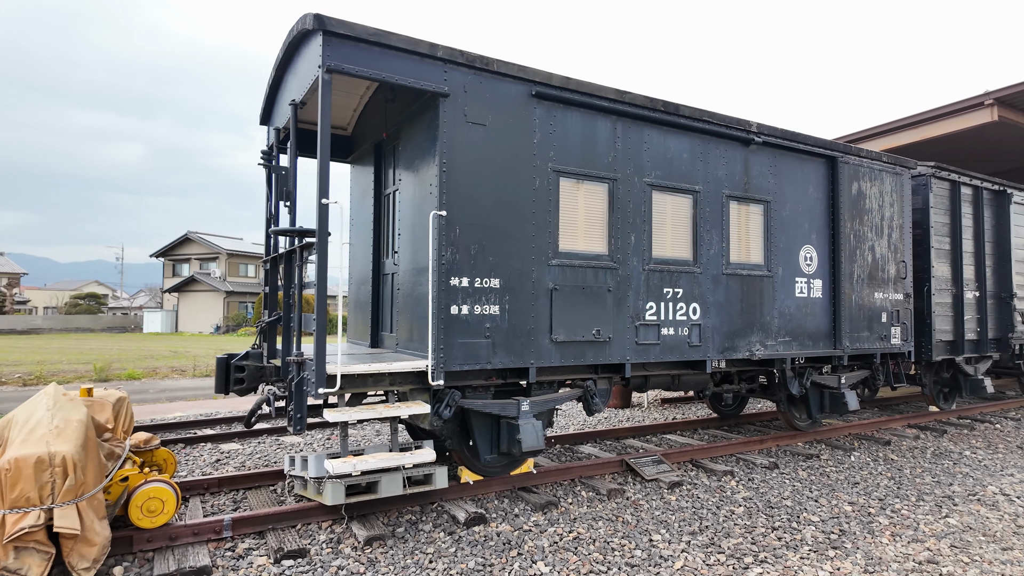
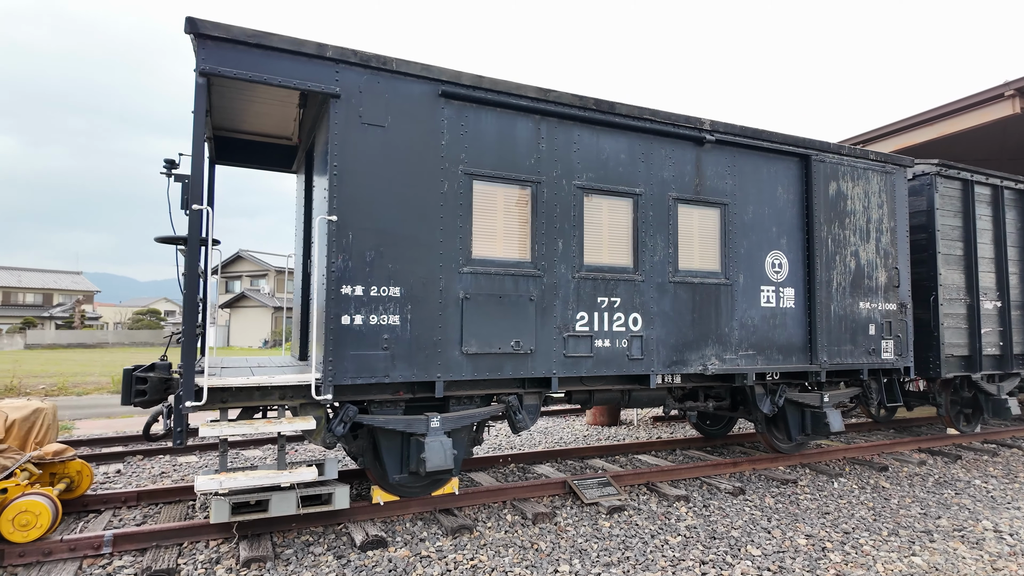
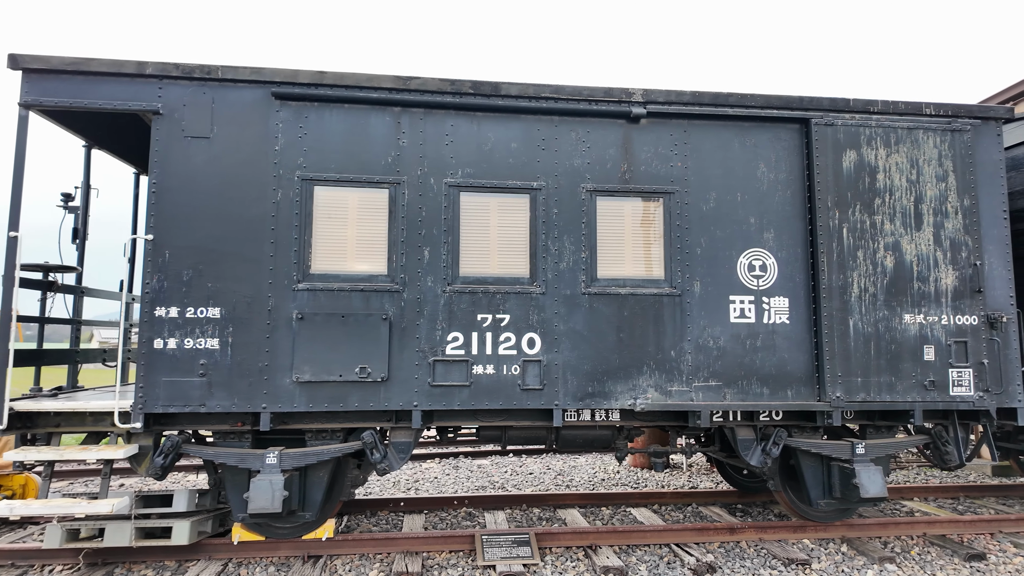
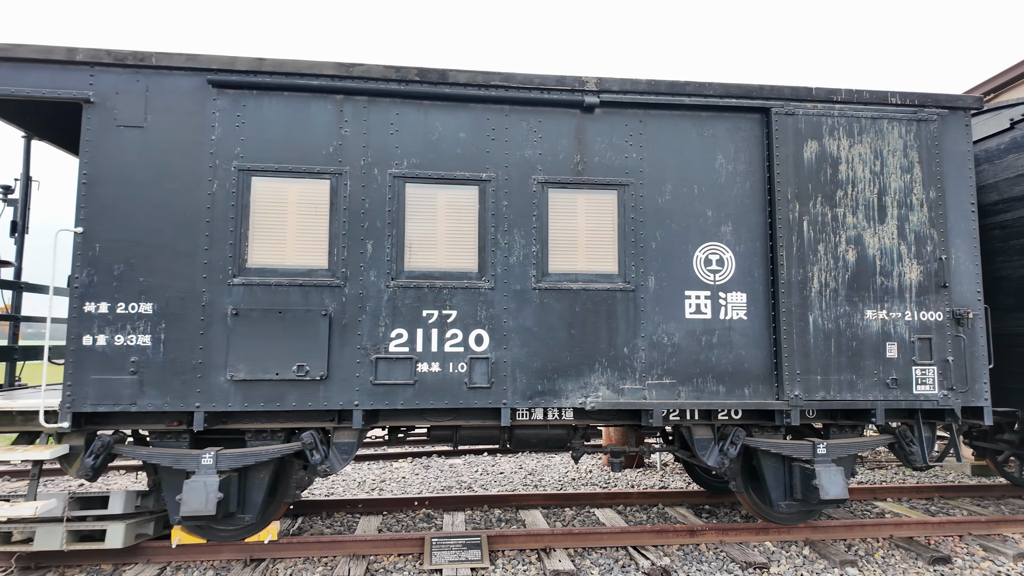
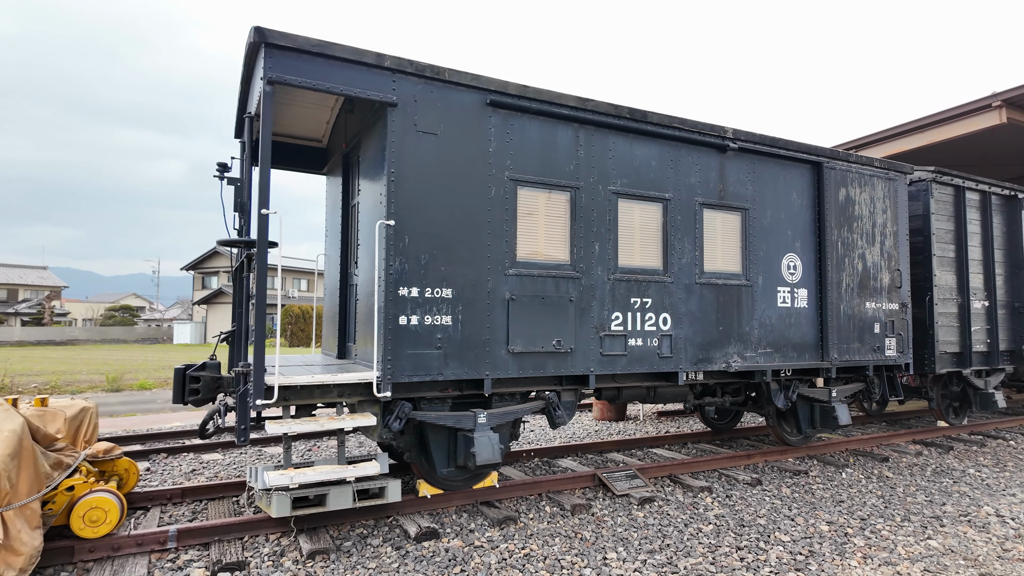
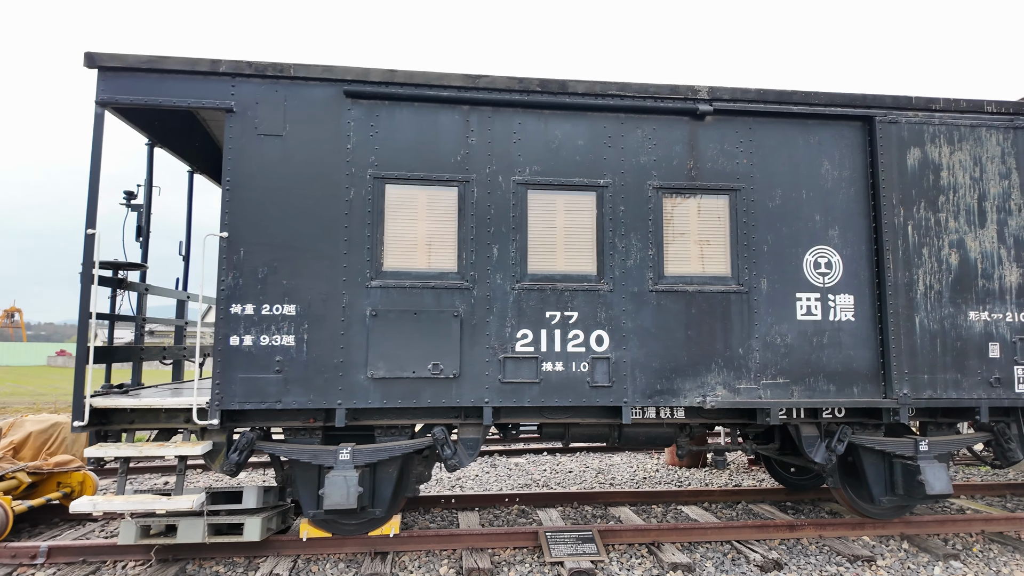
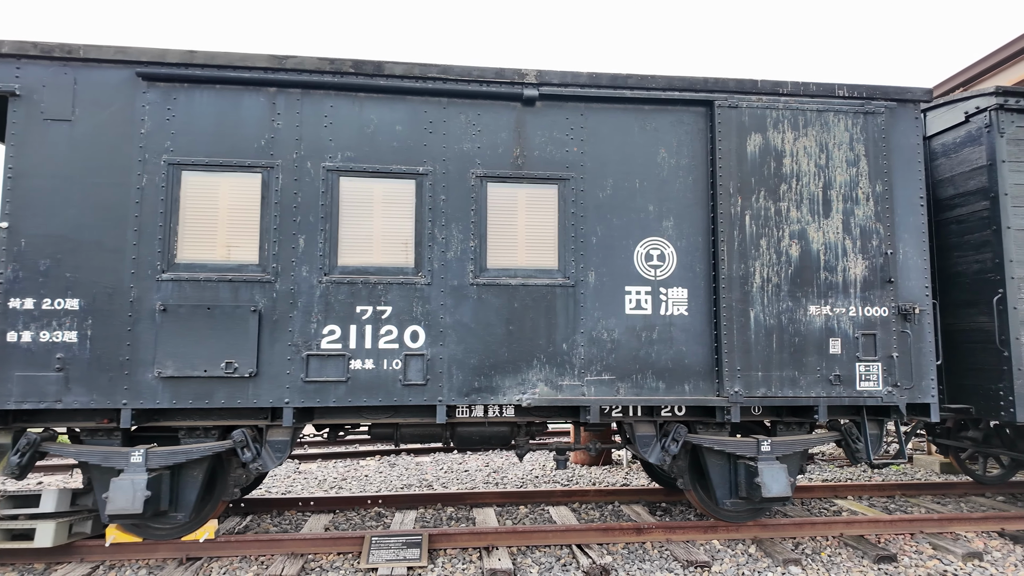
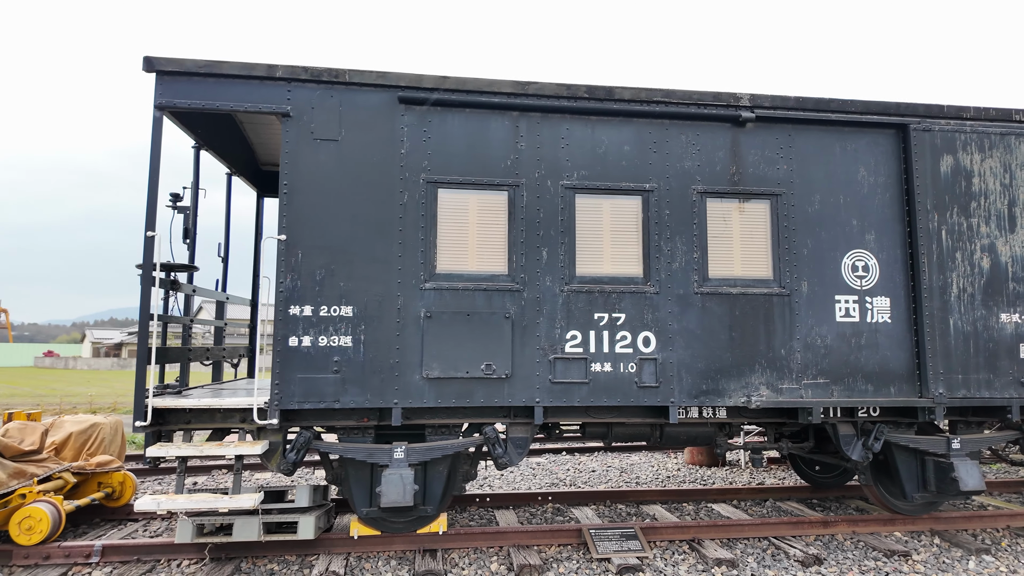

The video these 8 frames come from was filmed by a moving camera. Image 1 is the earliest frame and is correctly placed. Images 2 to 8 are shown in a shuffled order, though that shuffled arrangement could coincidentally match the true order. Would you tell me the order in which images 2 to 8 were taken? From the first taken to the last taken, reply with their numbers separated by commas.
5, 2, 8, 6, 3, 4, 7
